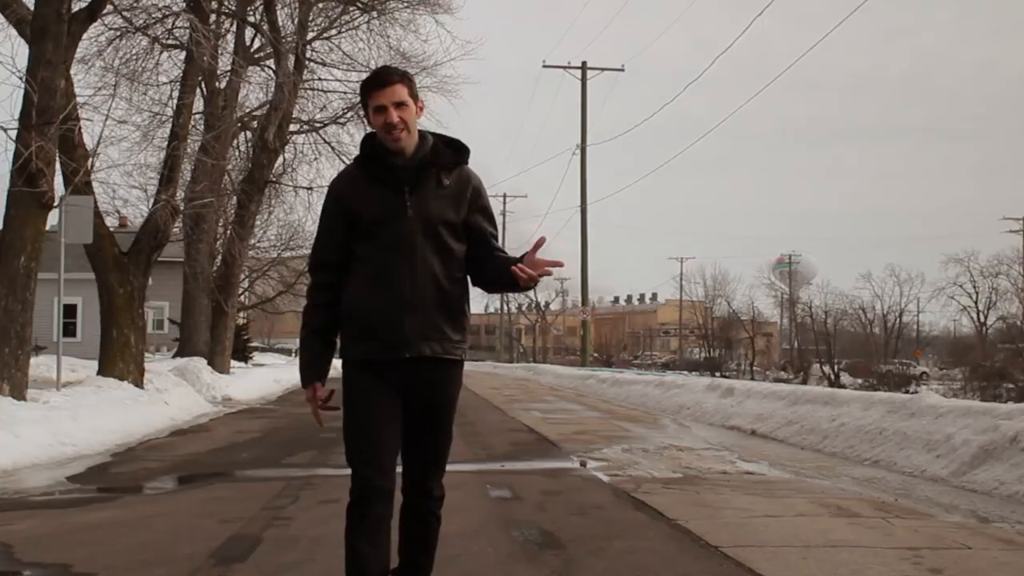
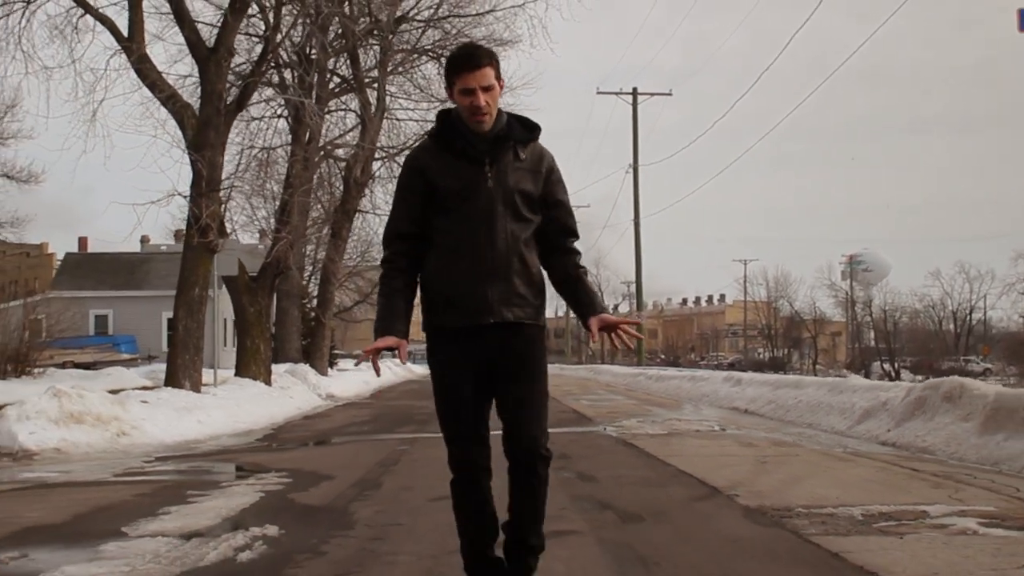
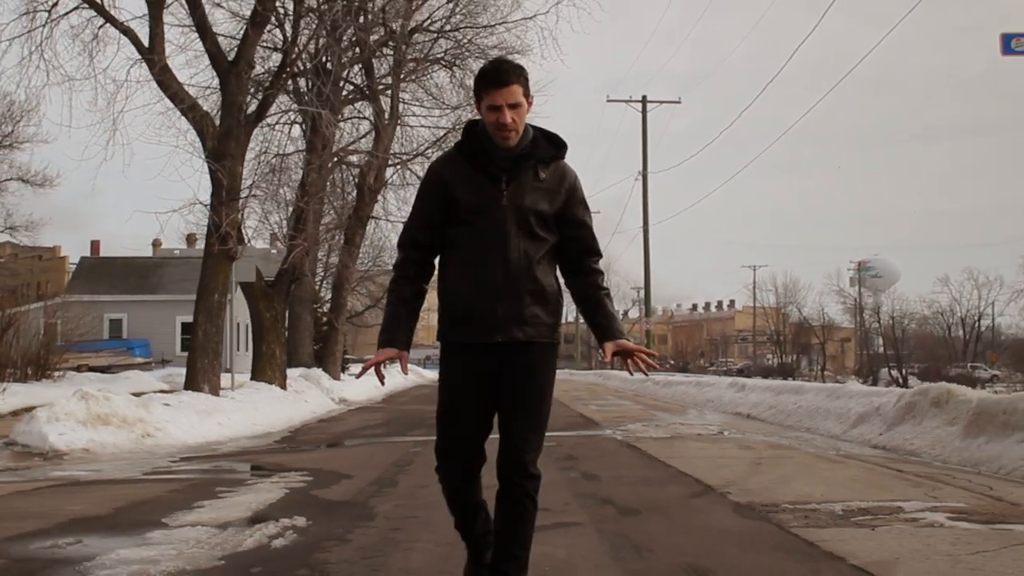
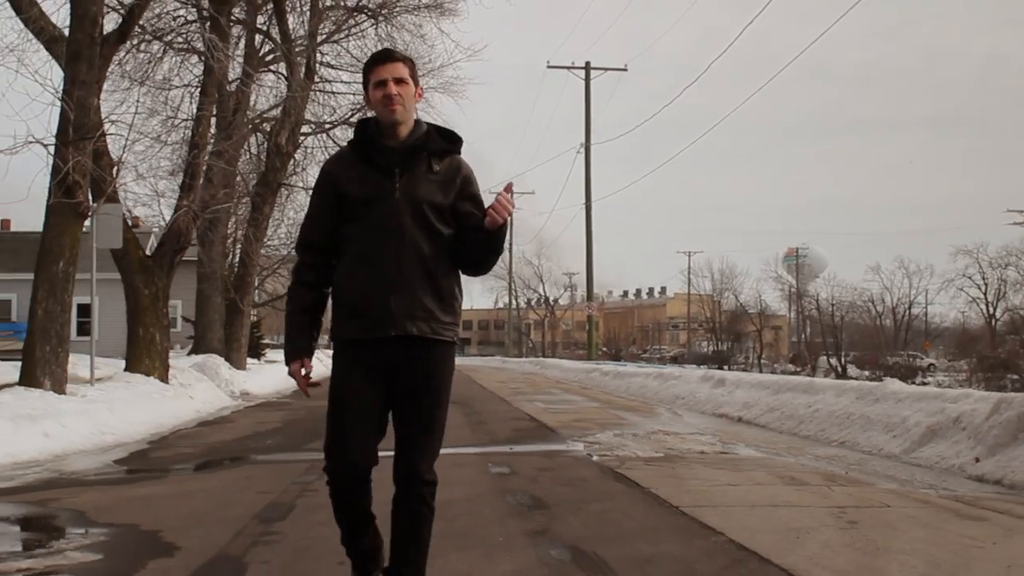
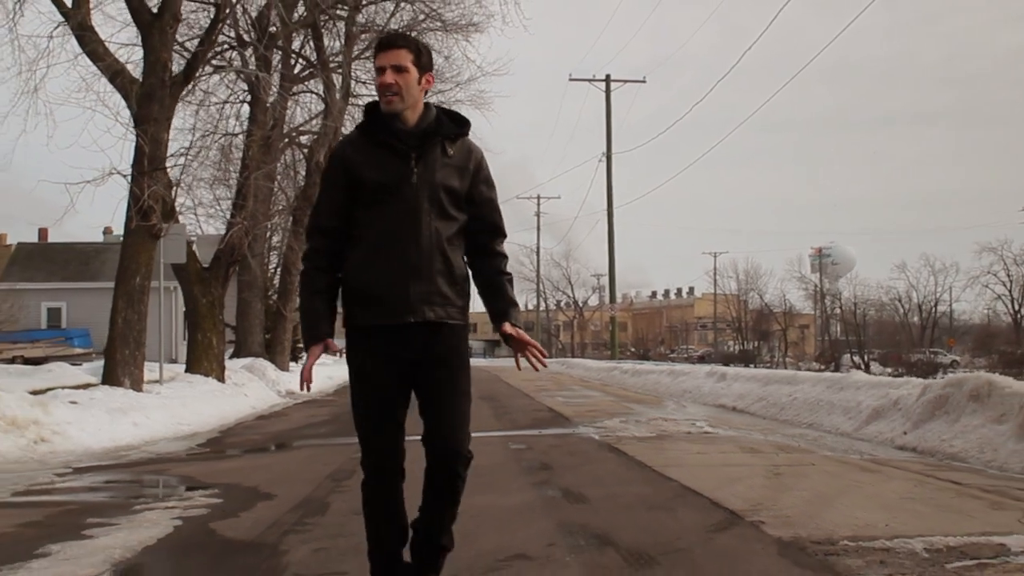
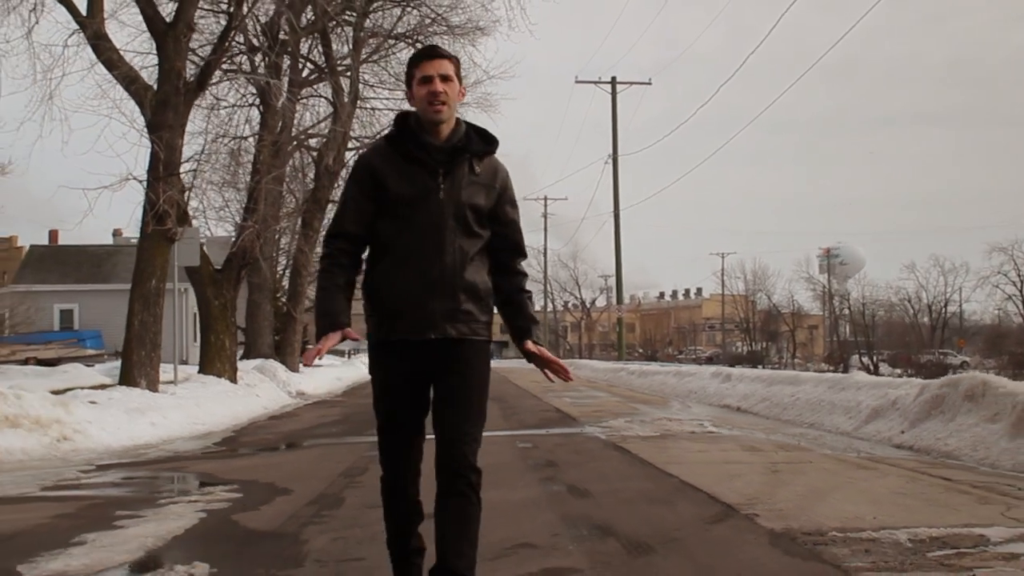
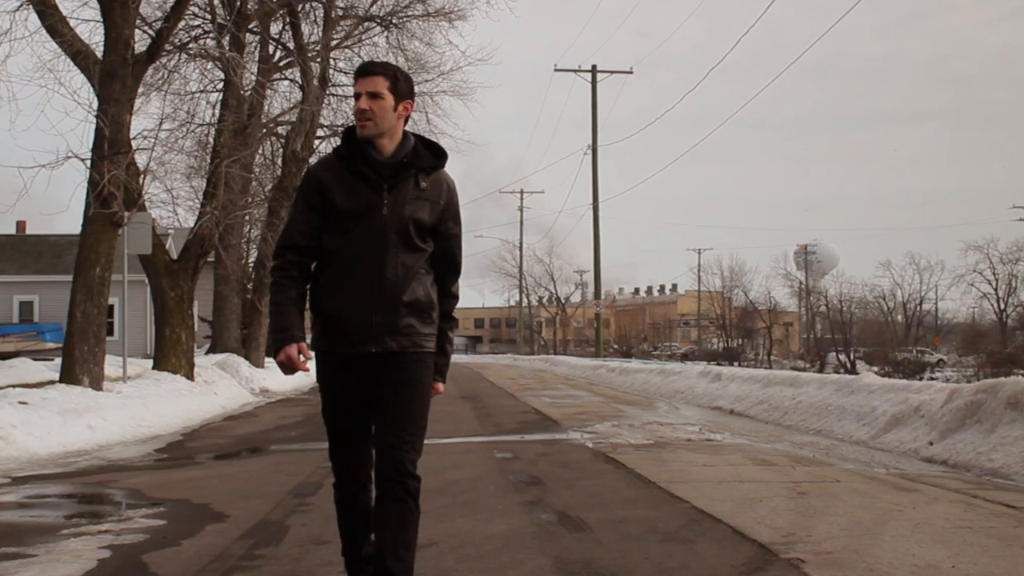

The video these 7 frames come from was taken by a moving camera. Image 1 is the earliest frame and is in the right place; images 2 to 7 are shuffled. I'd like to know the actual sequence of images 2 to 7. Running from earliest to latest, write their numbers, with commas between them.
4, 7, 5, 6, 2, 3
